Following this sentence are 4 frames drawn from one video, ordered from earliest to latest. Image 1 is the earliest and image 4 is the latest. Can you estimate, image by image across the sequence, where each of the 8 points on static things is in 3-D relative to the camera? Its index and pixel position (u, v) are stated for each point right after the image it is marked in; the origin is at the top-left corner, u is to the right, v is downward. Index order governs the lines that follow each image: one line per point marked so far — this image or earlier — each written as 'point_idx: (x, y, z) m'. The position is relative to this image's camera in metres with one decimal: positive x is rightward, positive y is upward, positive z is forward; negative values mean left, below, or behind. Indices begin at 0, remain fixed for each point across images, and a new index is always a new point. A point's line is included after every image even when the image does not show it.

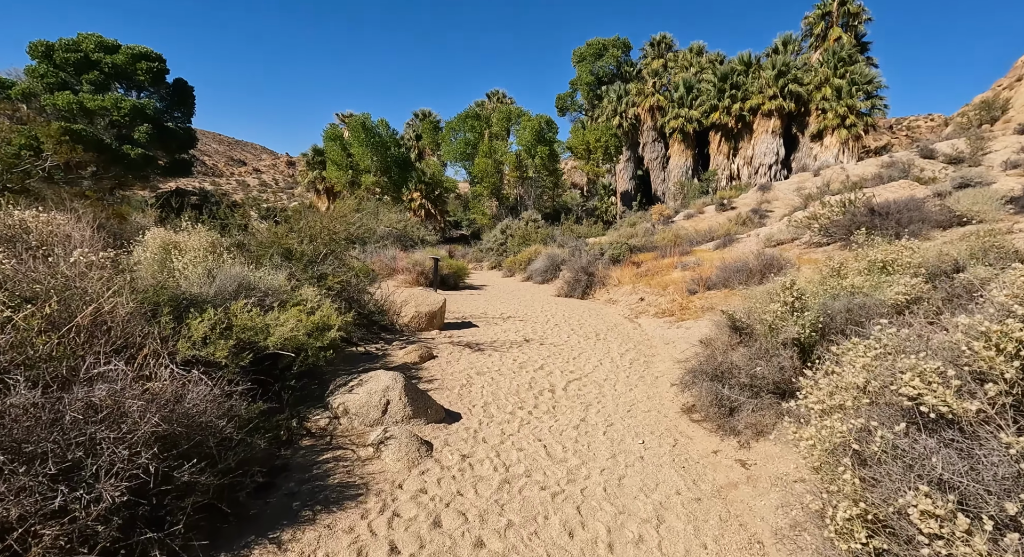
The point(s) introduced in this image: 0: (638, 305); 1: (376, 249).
0: (+2.8, -0.6, +11.4) m
1: (-4.7, +1.0, +17.7) m
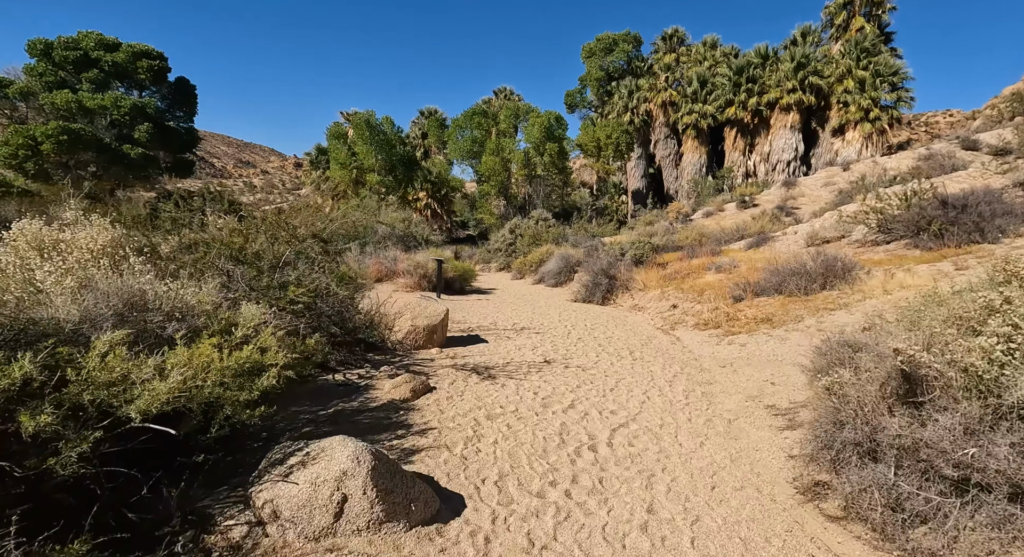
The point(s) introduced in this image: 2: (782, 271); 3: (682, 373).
0: (+3.0, -0.7, +9.9) m
1: (-4.4, +0.9, +16.3) m
2: (+4.6, +0.1, +8.9) m
3: (+2.0, -1.1, +6.0) m
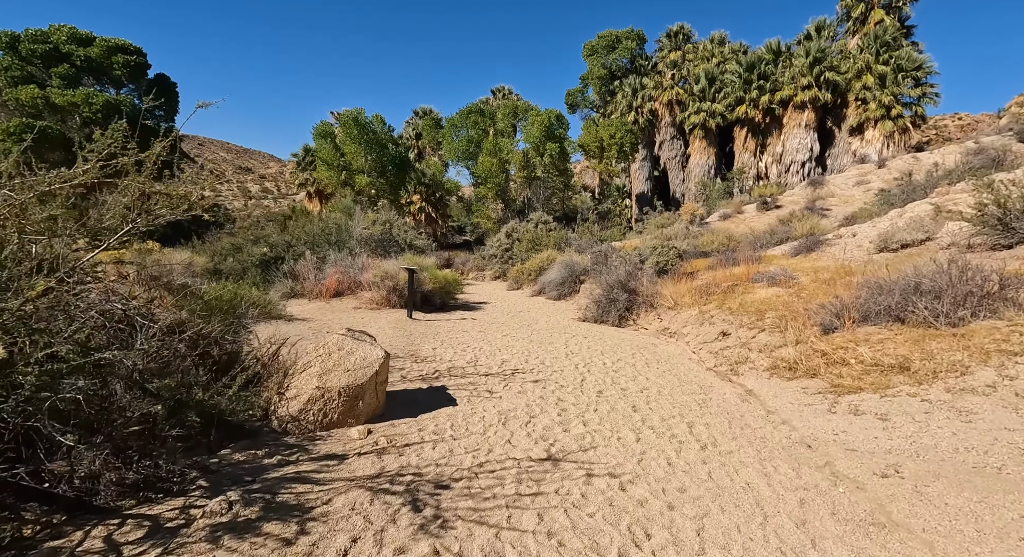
0: (+2.9, -1.0, +7.1) m
1: (-4.6, +0.5, +13.5) m
2: (+4.5, -0.1, +6.0) m
3: (+1.8, -1.3, +3.1) m
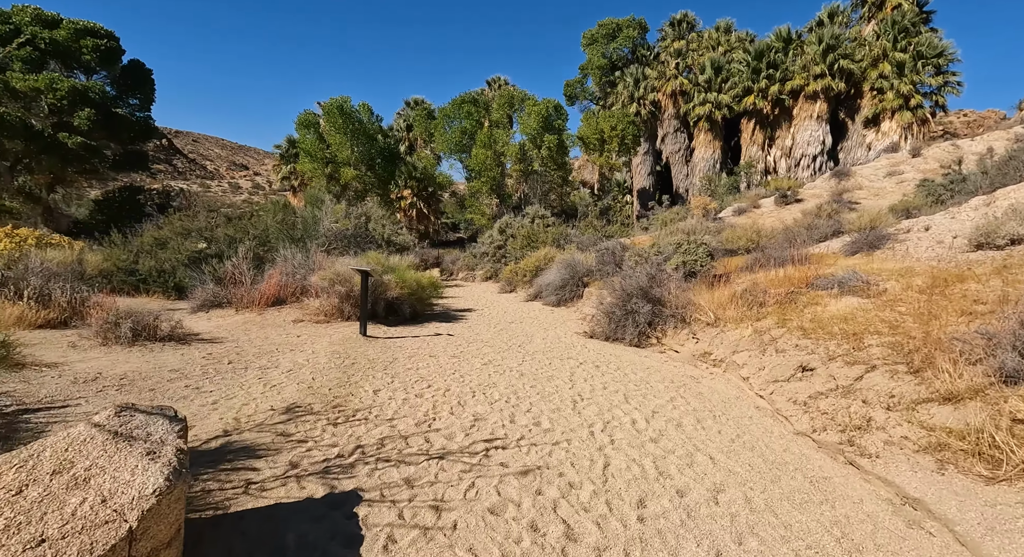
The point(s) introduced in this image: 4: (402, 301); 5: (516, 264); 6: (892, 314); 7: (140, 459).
0: (+2.7, -1.0, +4.7) m
1: (-4.8, +0.5, +11.0) m
2: (+4.3, -0.2, +3.6) m
3: (+1.6, -1.4, +0.7) m
4: (-2.0, -0.4, +9.4) m
5: (+0.1, +0.4, +15.0) m
6: (+4.0, -0.4, +5.5) m
7: (-1.4, -0.7, +2.0) m
